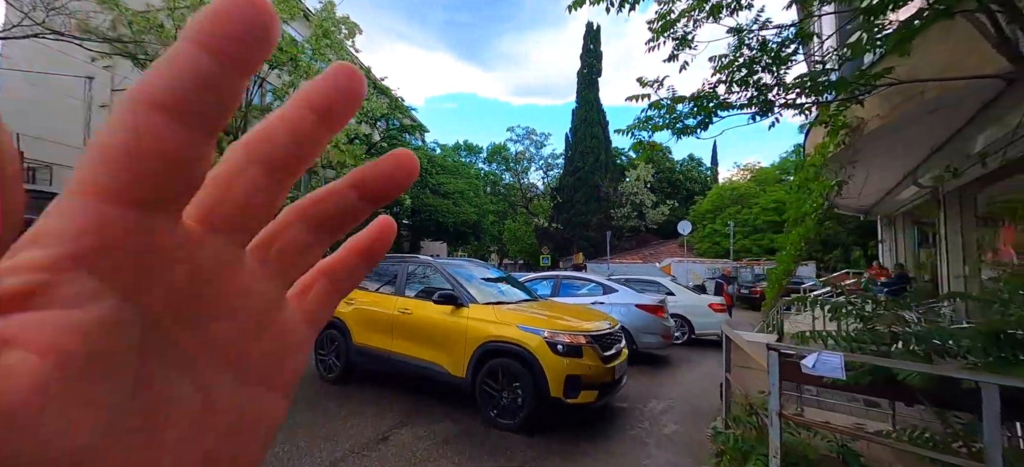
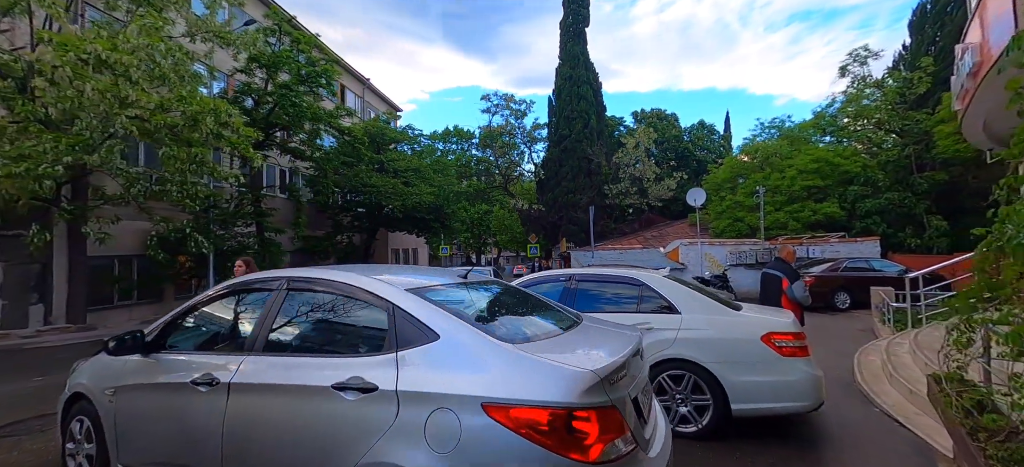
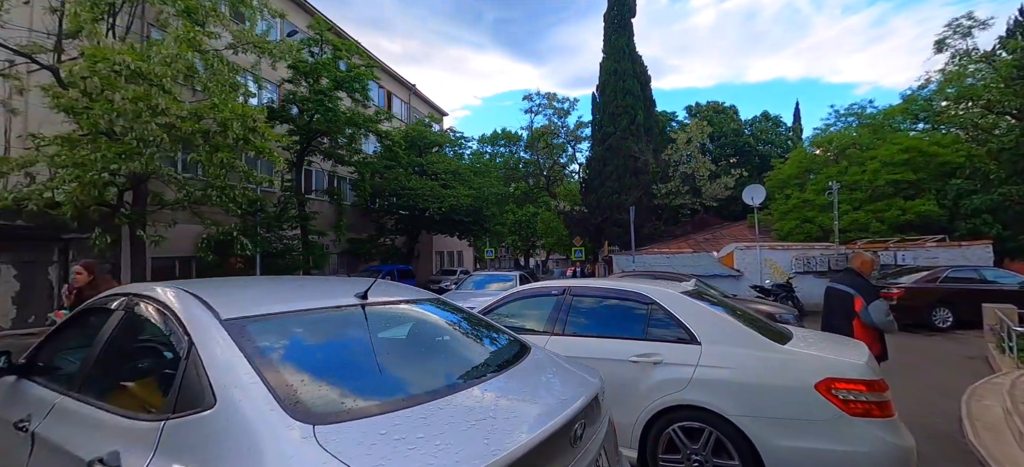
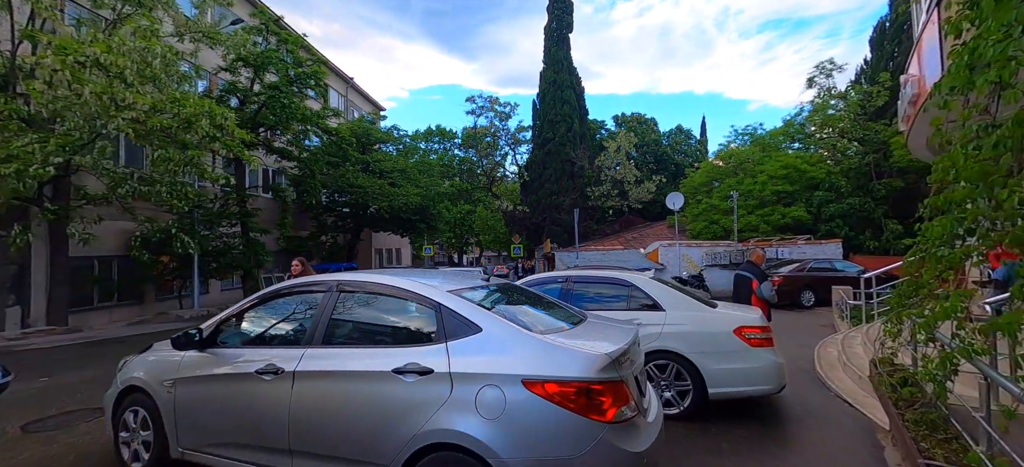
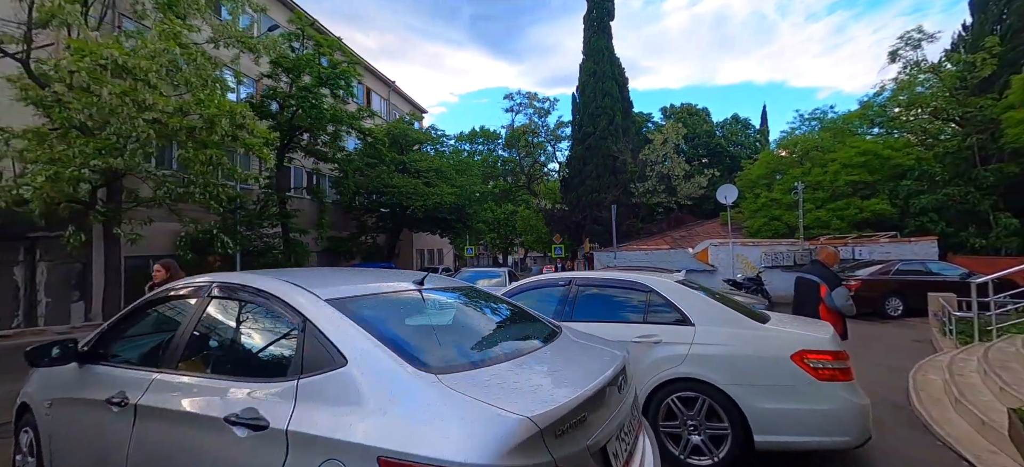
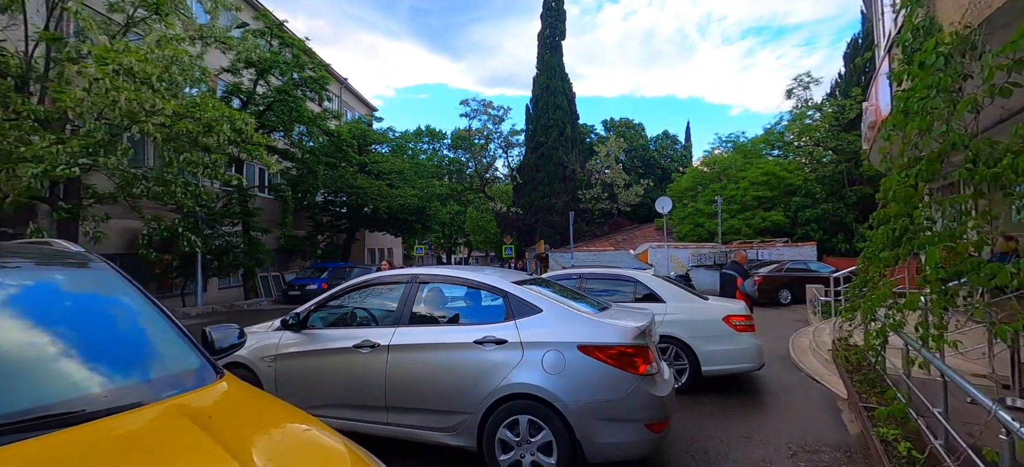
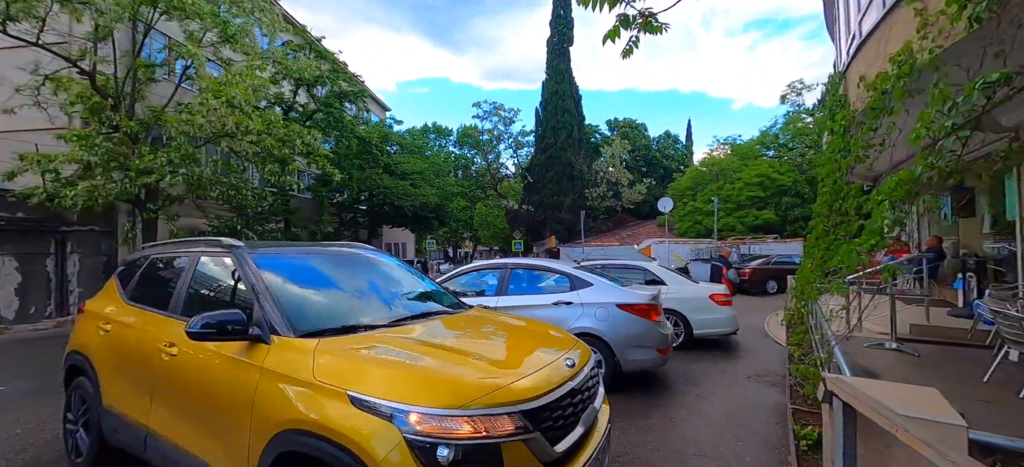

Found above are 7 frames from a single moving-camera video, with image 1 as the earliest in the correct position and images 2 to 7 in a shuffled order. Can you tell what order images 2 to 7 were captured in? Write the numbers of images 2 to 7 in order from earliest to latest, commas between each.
7, 6, 4, 2, 5, 3
